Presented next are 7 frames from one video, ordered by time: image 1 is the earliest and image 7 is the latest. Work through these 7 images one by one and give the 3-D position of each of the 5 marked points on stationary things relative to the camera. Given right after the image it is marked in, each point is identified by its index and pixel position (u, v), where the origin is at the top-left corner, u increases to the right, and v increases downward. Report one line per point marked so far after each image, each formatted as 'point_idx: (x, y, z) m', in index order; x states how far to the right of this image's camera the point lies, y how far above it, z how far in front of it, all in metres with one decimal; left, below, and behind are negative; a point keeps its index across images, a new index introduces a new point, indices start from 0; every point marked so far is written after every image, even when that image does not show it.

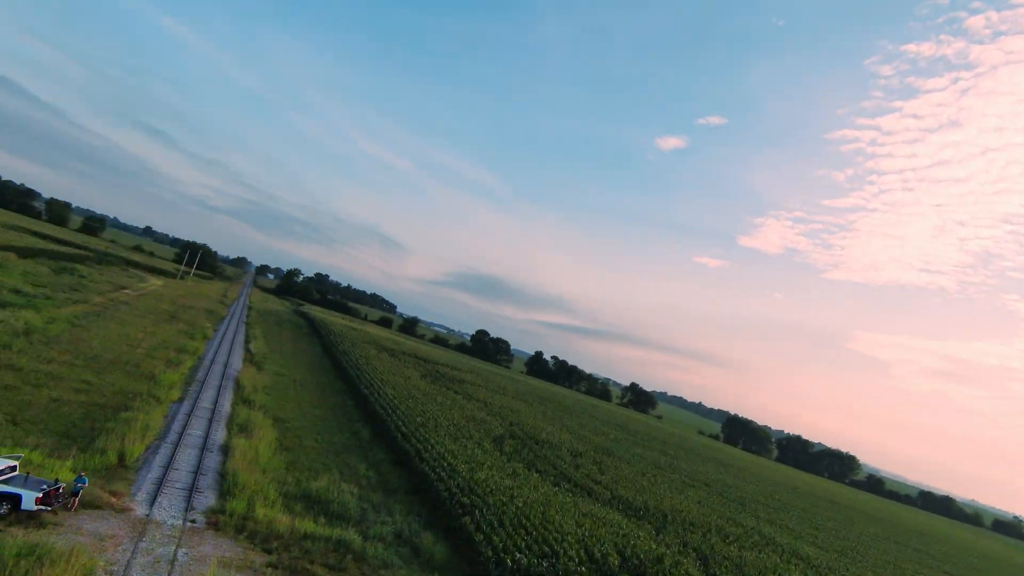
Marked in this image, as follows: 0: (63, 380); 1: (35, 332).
0: (-14.1, -3.0, +15.4) m
1: (-18.0, -1.8, +18.2) m
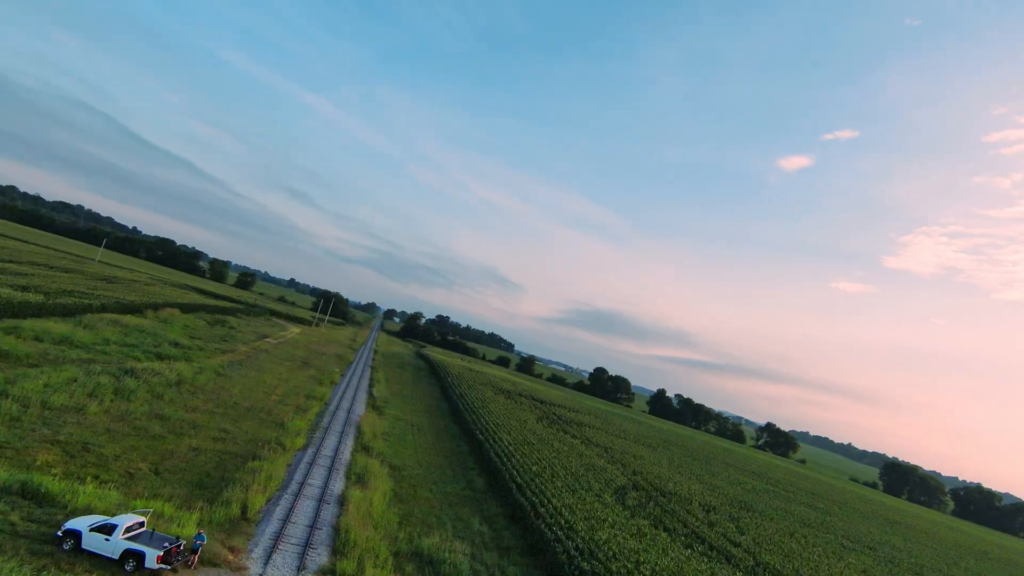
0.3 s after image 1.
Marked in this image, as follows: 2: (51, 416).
0: (-10.4, -4.8, +16.5) m
1: (-13.6, -4.0, +20.3) m
2: (-12.5, -3.5, +13.2) m
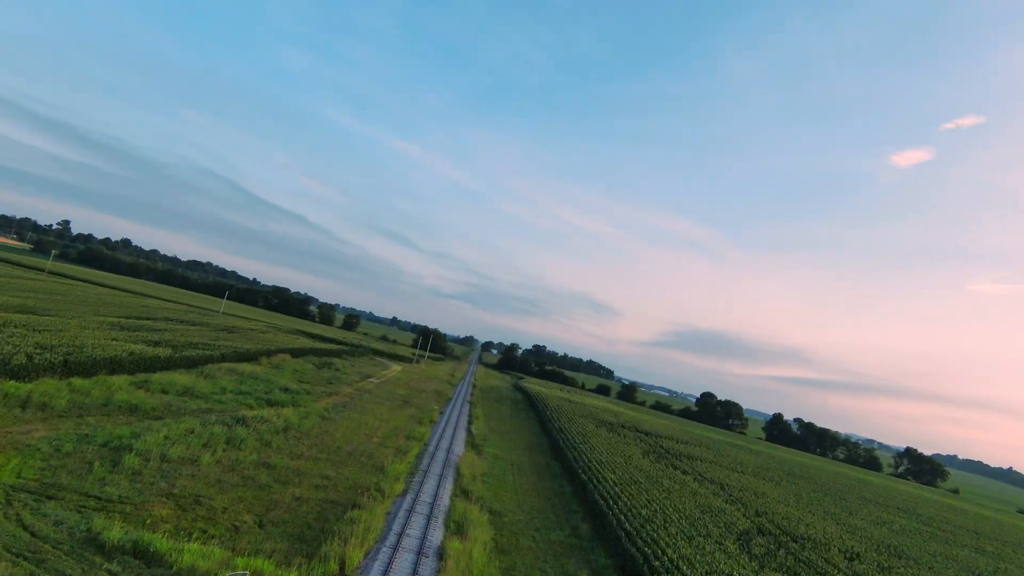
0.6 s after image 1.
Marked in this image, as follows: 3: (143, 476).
0: (-7.0, -6.5, +16.7) m
1: (-9.5, -6.1, +20.9) m
2: (-9.7, -5.1, +13.8) m
3: (-9.7, -5.0, +12.9) m
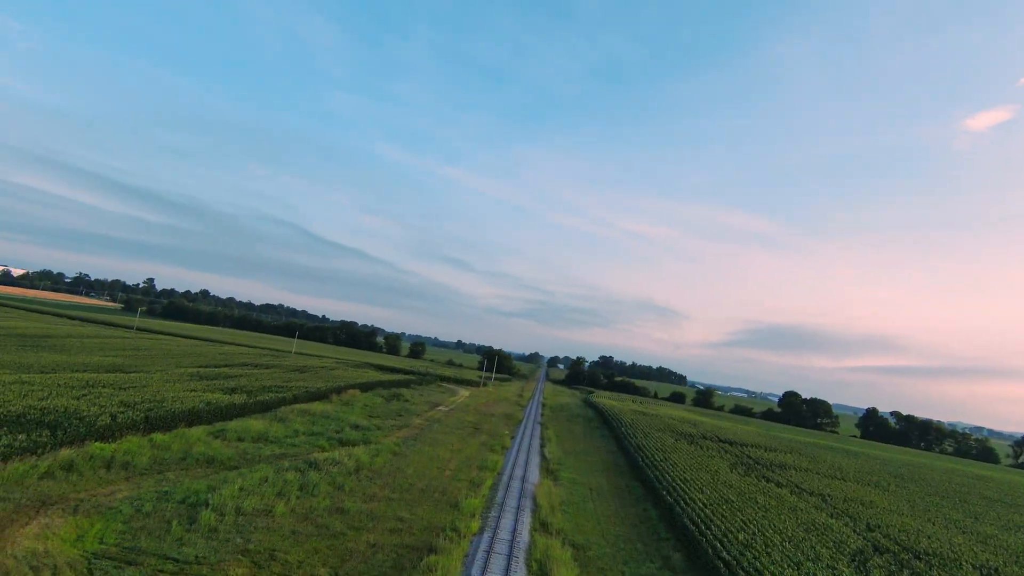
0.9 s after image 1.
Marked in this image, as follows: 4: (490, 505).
0: (-4.4, -7.7, +16.2) m
1: (-6.4, -7.7, +20.7) m
2: (-7.5, -6.5, +13.7) m
3: (-7.6, -6.4, +12.7) m
4: (-0.9, -8.8, +19.8) m
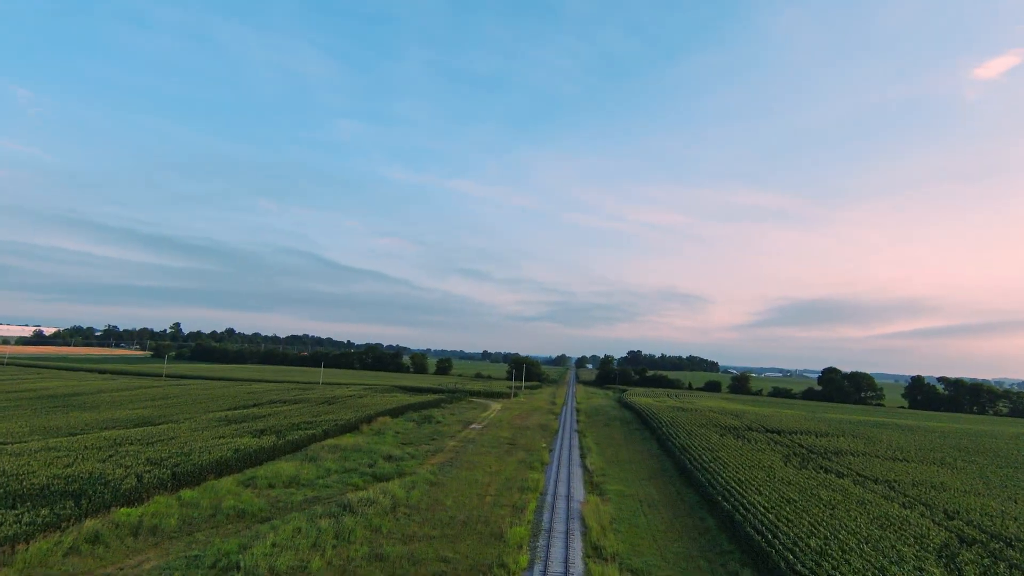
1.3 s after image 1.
0: (-2.8, -8.6, +15.1) m
1: (-4.6, -8.8, +19.7) m
2: (-6.1, -7.8, +12.8) m
3: (-6.3, -7.6, +11.8) m
4: (+0.9, -9.3, +18.6) m
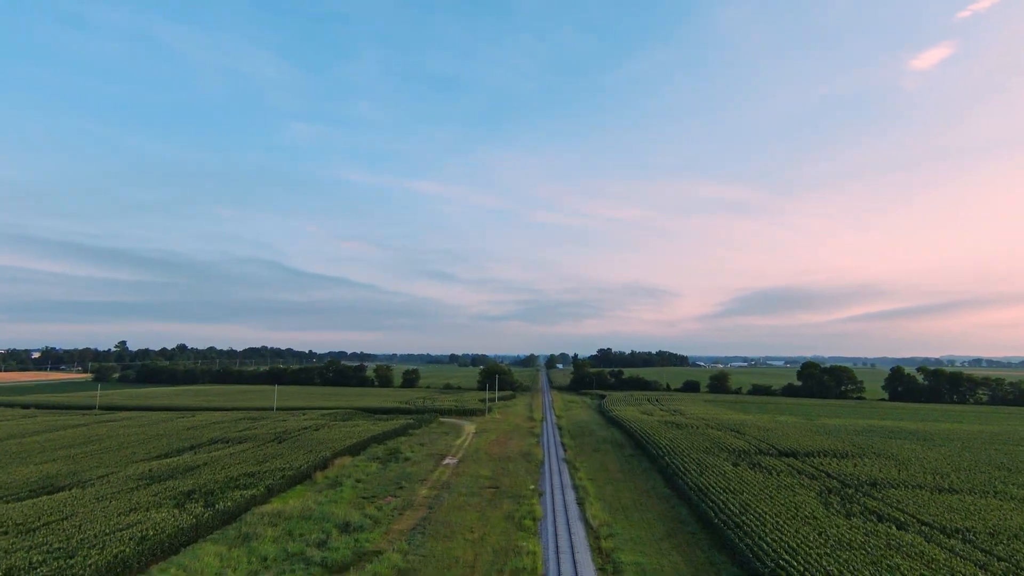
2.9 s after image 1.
0: (-2.5, -9.7, +9.8) m
1: (-4.6, -10.1, +14.3) m
2: (-5.7, -9.1, +7.2) m
3: (-5.9, -8.9, +6.3) m
4: (+0.9, -10.3, +13.5) m
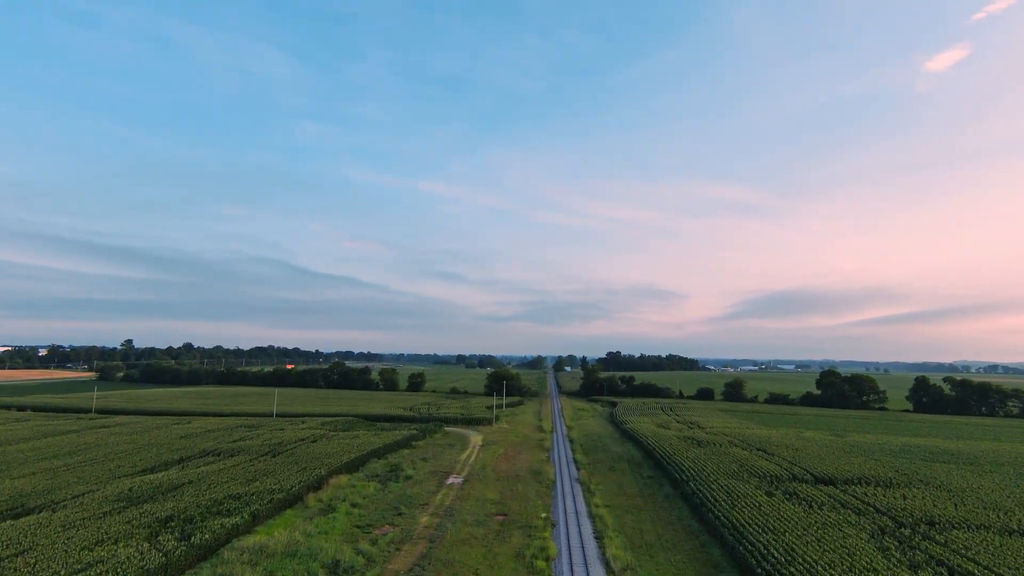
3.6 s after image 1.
0: (-2.3, -10.2, +7.1) m
1: (-4.3, -10.5, +11.6) m
2: (-5.5, -9.5, +4.6) m
3: (-5.6, -9.3, +3.6) m
4: (+1.2, -10.8, +10.8) m
